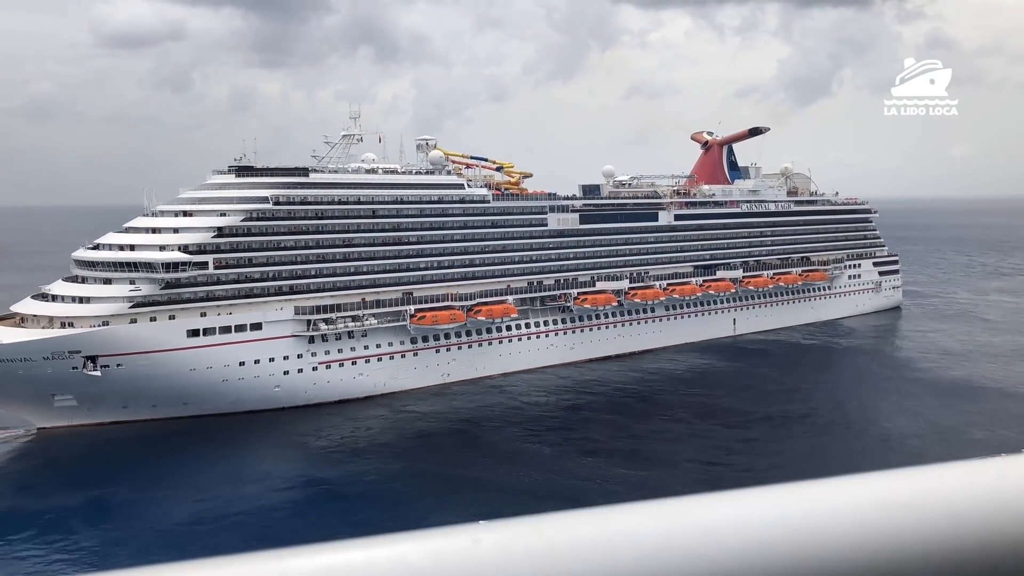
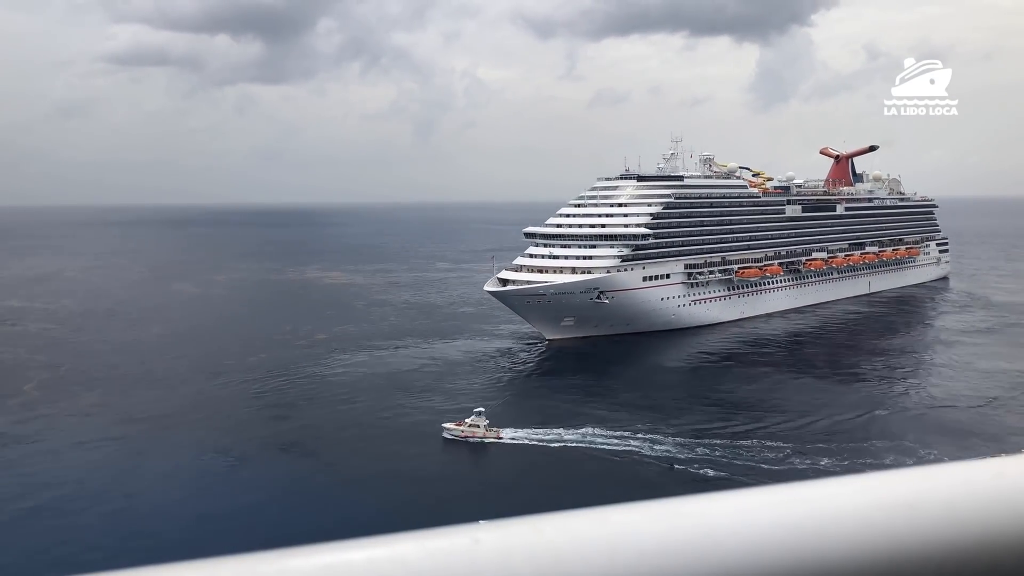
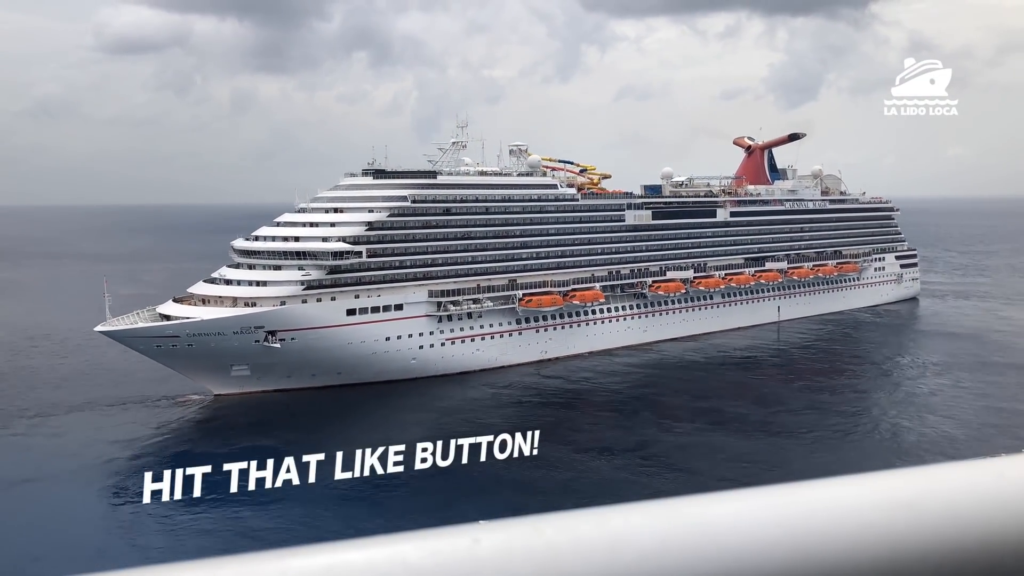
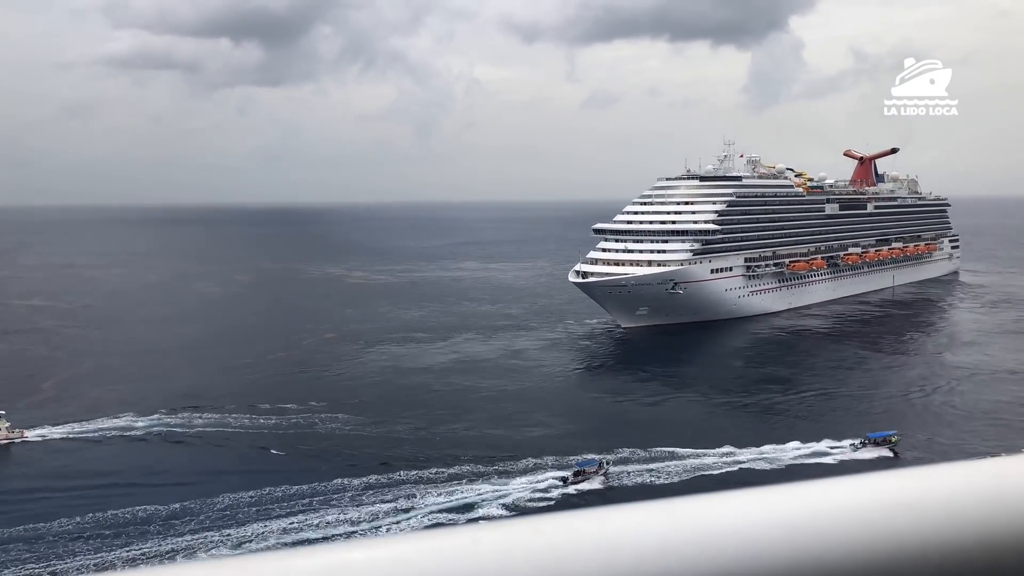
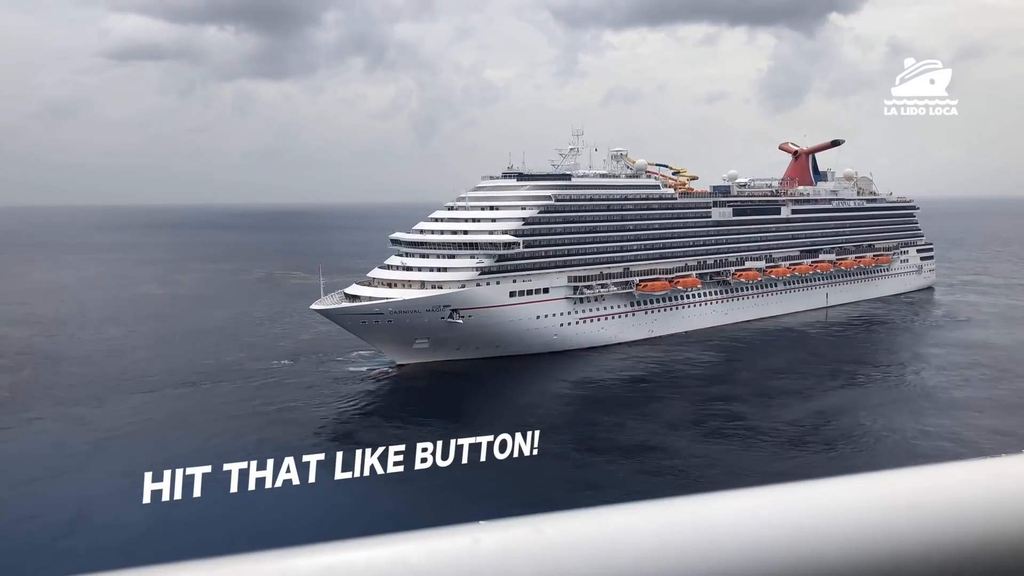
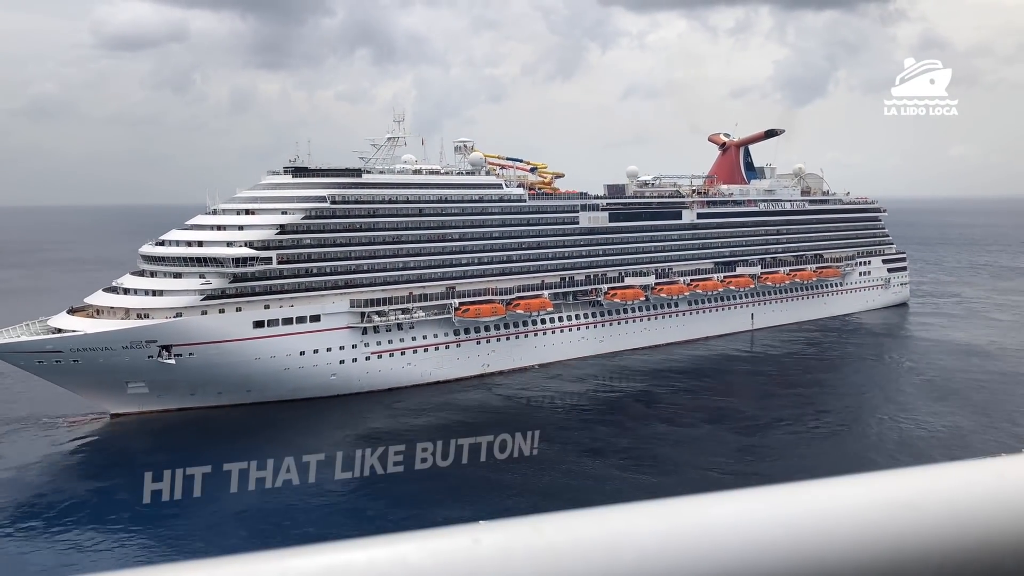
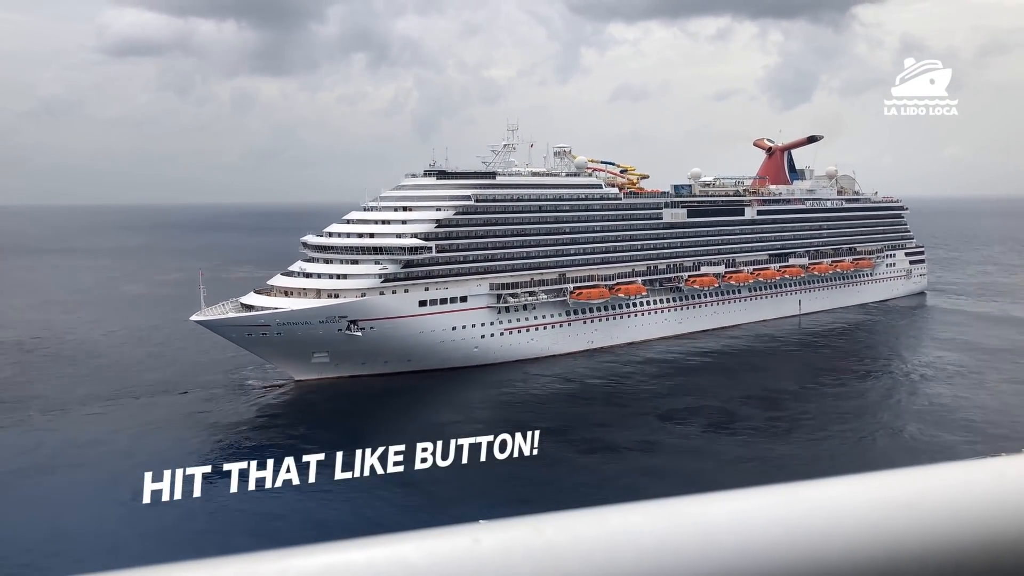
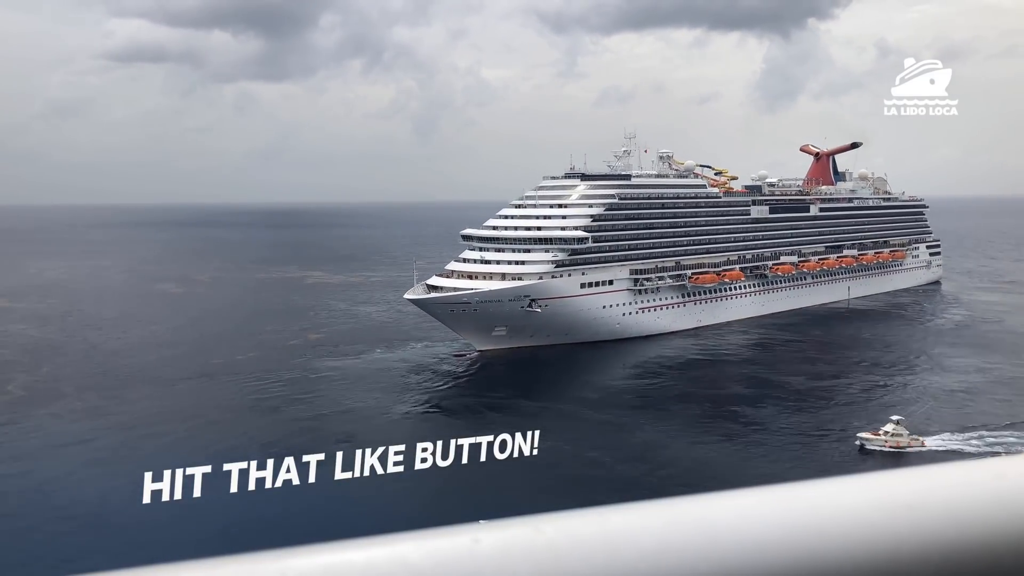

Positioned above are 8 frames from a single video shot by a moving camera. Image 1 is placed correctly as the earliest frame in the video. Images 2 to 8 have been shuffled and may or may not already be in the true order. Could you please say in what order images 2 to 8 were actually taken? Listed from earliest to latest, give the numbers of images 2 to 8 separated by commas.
6, 3, 7, 5, 8, 2, 4
